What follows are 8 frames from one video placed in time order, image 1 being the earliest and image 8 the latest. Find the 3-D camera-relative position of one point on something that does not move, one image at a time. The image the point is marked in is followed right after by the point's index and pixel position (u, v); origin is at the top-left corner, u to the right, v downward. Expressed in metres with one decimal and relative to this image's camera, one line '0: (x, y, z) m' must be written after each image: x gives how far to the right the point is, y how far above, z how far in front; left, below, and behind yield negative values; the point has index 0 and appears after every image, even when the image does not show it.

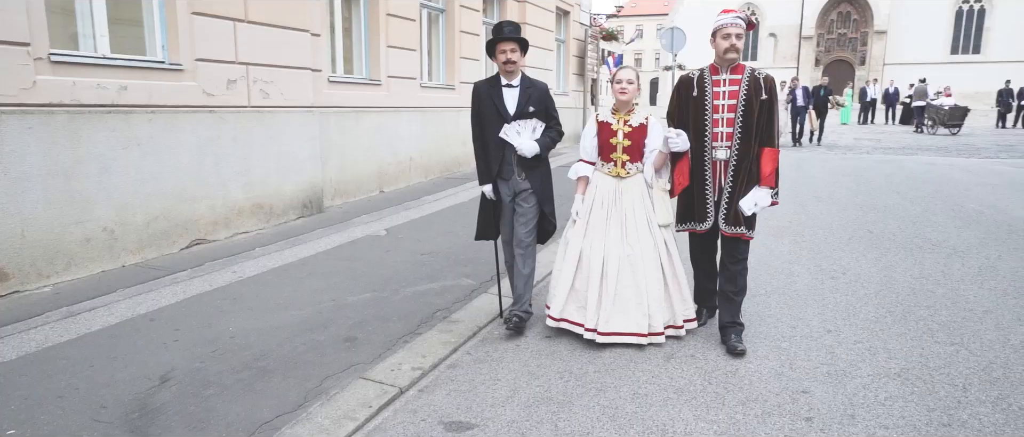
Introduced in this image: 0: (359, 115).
0: (-2.2, +1.5, +9.6) m
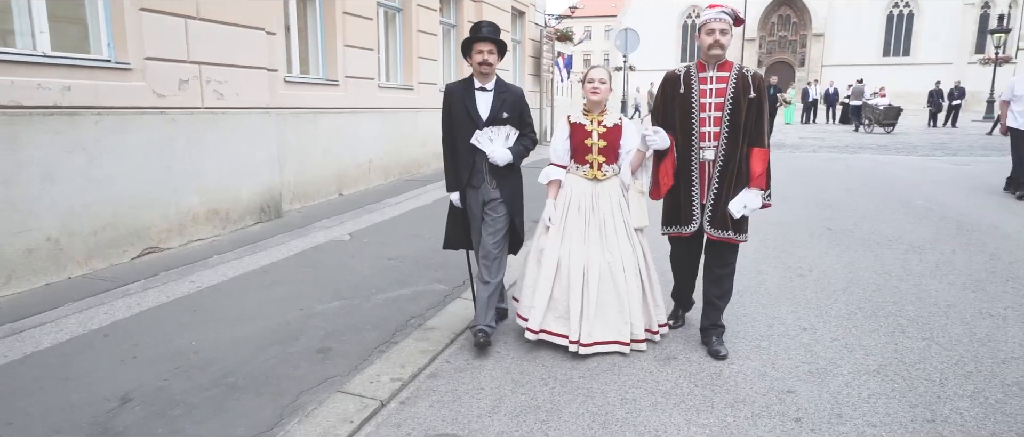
0: (-2.8, +1.4, +9.3) m
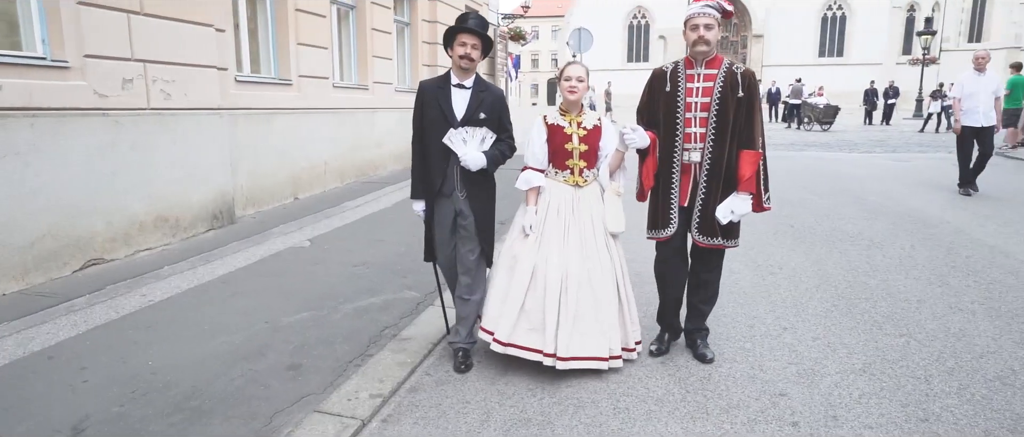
0: (-3.3, +1.4, +8.9) m
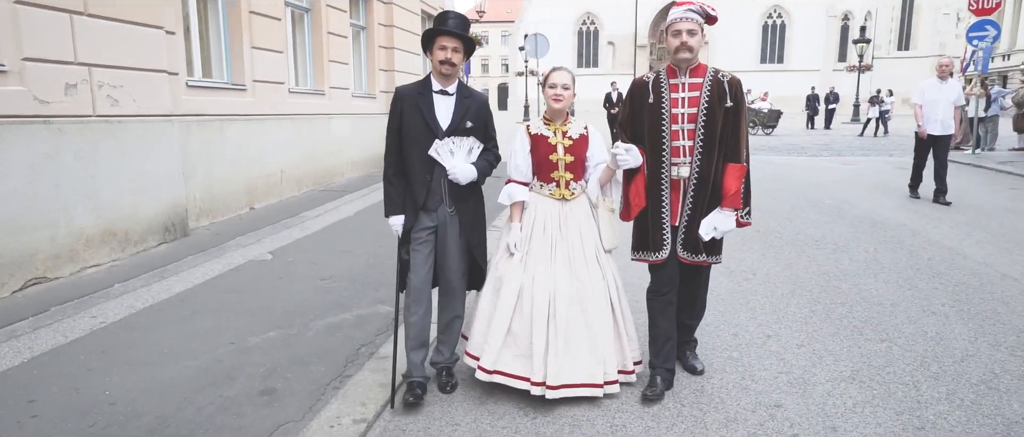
0: (-3.7, +1.2, +8.5) m
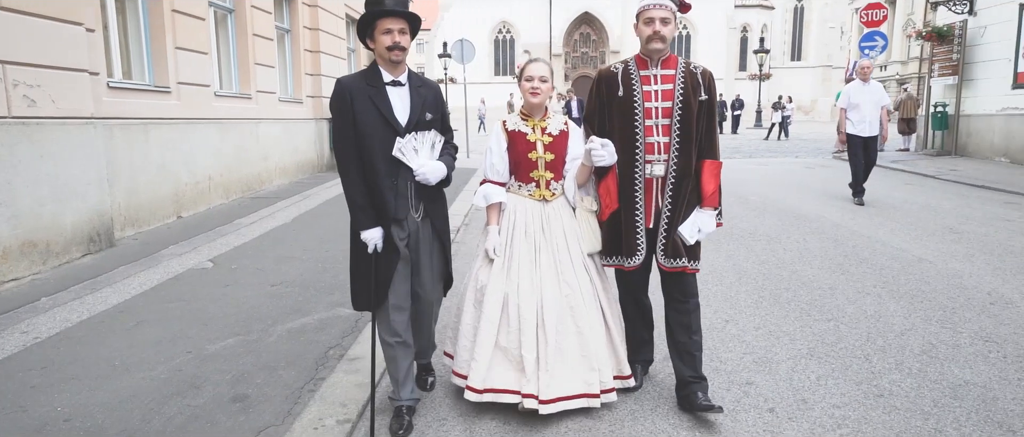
0: (-4.5, +1.1, +8.1) m
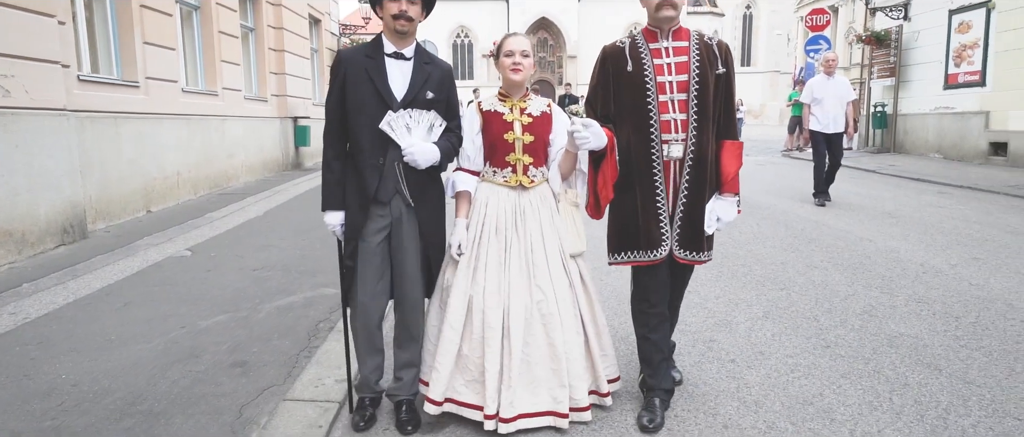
0: (-4.8, +1.2, +8.1) m
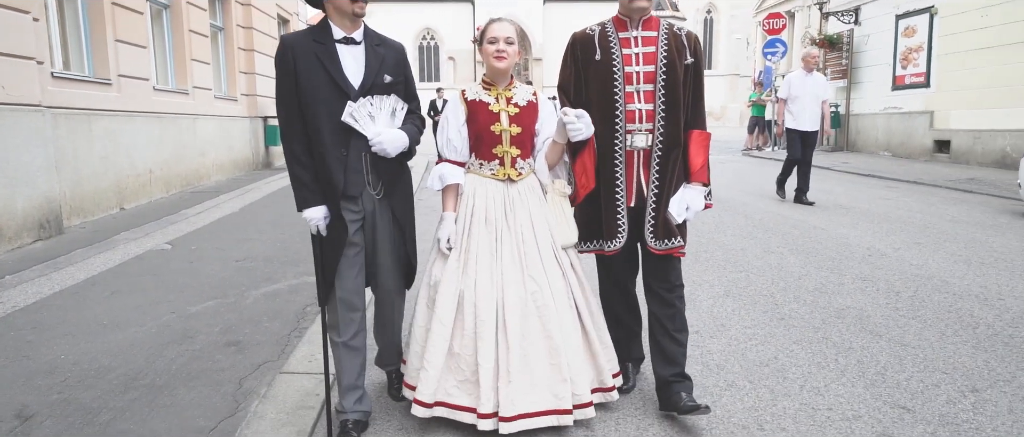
0: (-5.2, +1.2, +8.1) m
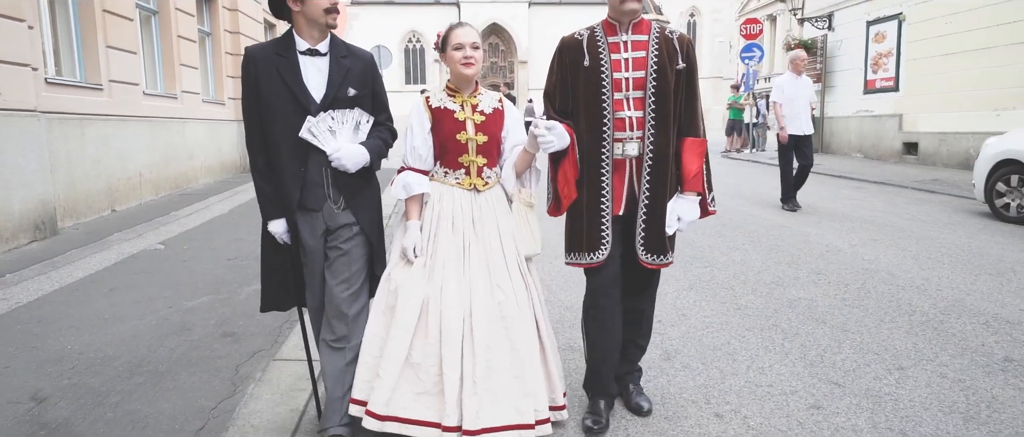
0: (-5.4, +1.2, +8.3) m
